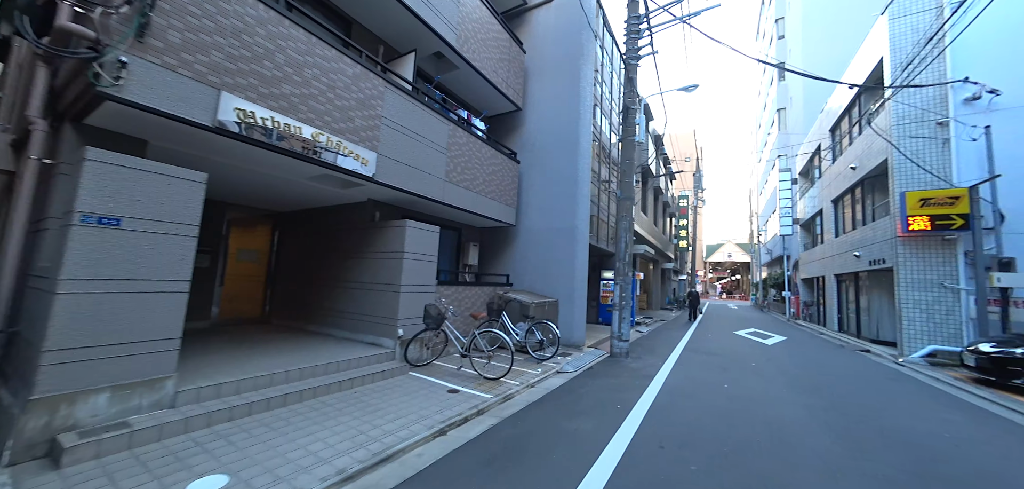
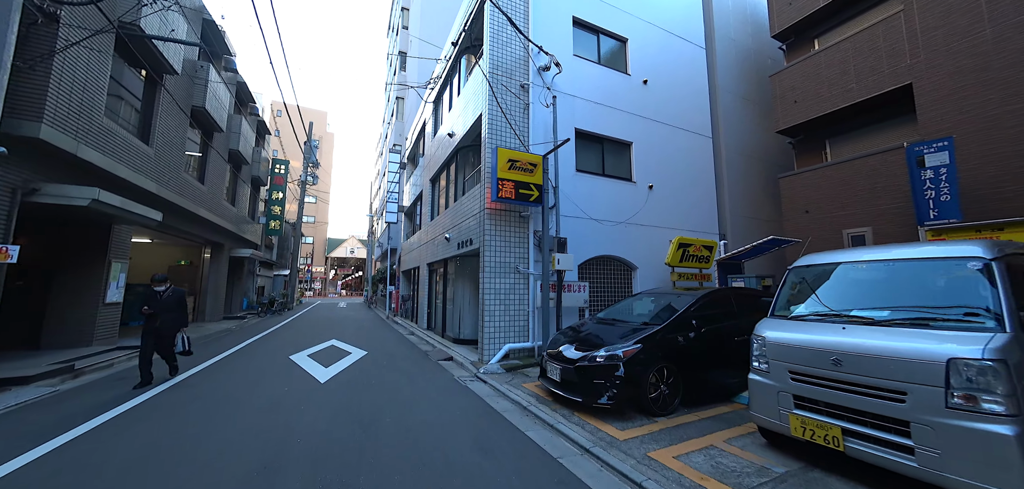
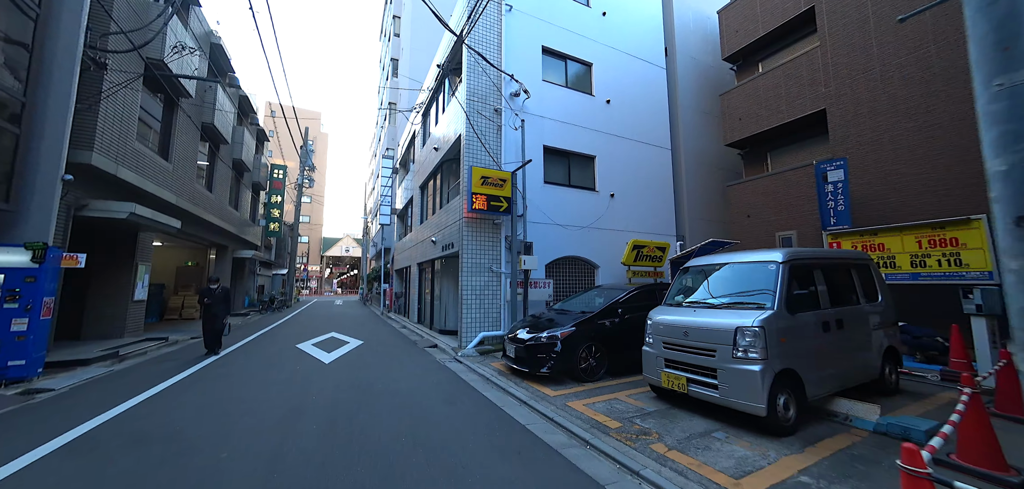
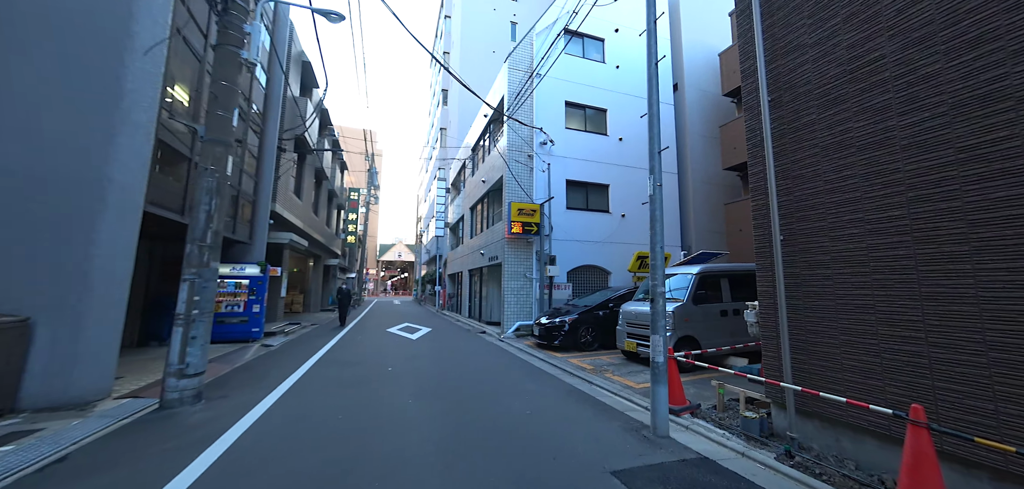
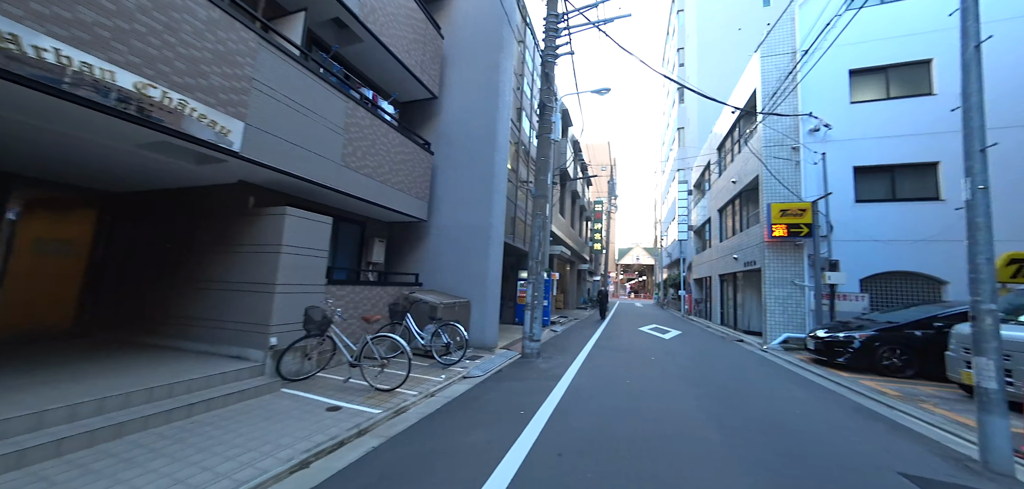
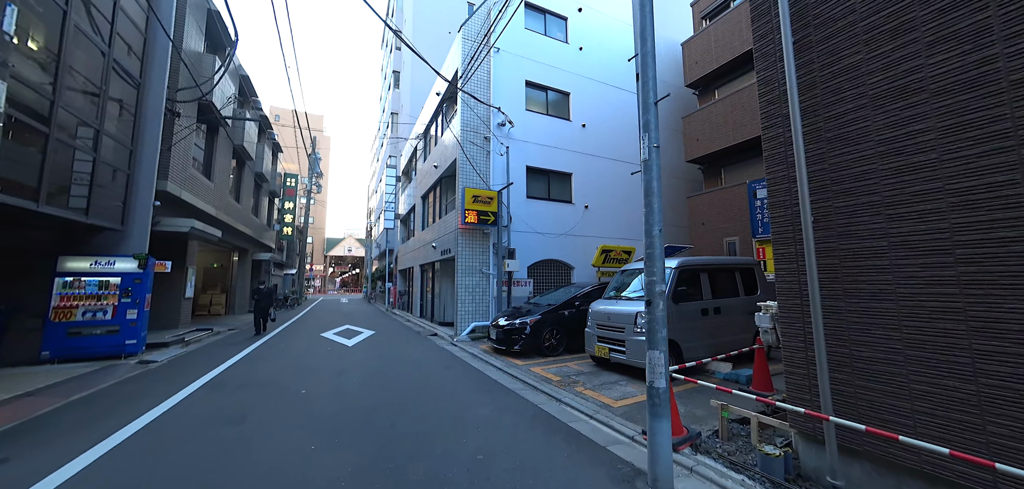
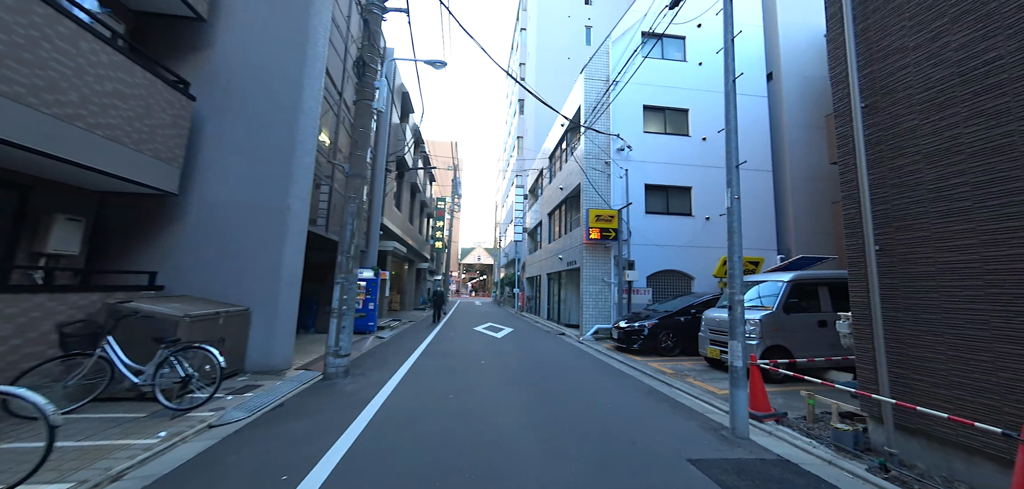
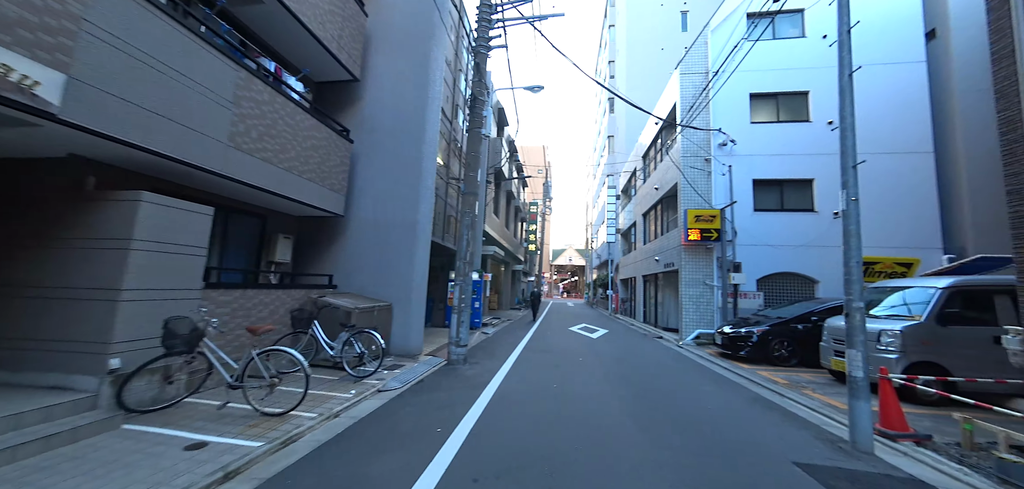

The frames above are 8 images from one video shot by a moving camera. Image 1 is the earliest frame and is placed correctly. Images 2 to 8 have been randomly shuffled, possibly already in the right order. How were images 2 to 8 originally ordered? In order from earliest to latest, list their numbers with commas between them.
5, 8, 7, 4, 6, 3, 2
